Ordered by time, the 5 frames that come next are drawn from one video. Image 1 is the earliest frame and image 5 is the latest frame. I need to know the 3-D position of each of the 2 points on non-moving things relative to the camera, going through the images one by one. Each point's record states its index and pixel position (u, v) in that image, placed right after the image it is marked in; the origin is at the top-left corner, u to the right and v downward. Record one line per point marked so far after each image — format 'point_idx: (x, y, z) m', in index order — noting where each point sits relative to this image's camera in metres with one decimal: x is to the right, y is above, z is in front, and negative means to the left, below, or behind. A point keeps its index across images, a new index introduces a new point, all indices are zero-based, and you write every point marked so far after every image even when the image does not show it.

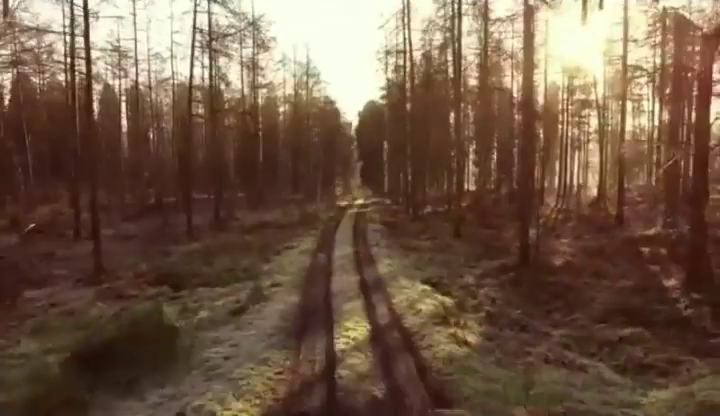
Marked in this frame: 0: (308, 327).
0: (-1.1, -2.3, +9.9) m
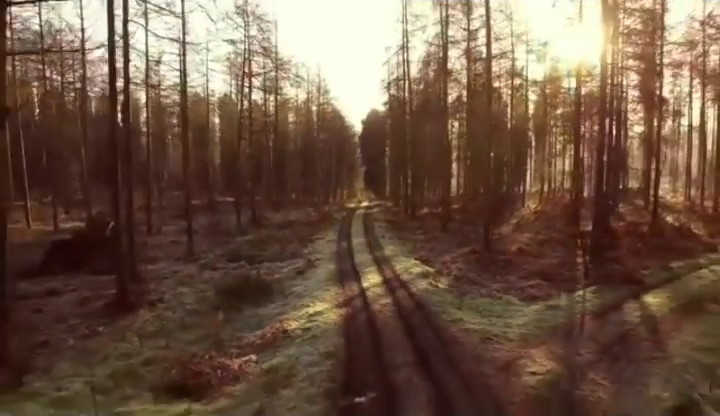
0: (-0.5, -2.3, +16.9) m
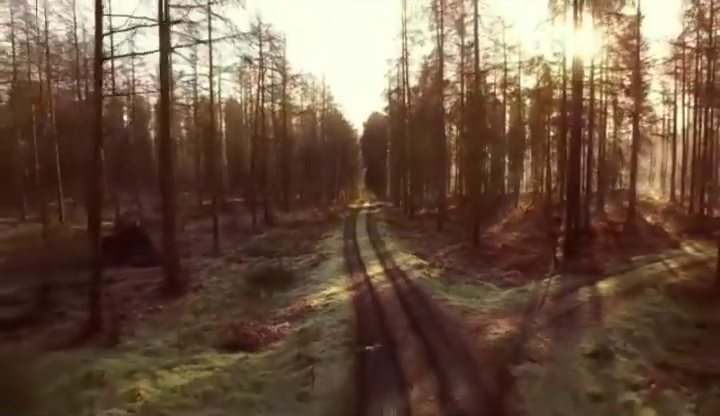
0: (-0.3, -2.4, +20.2) m
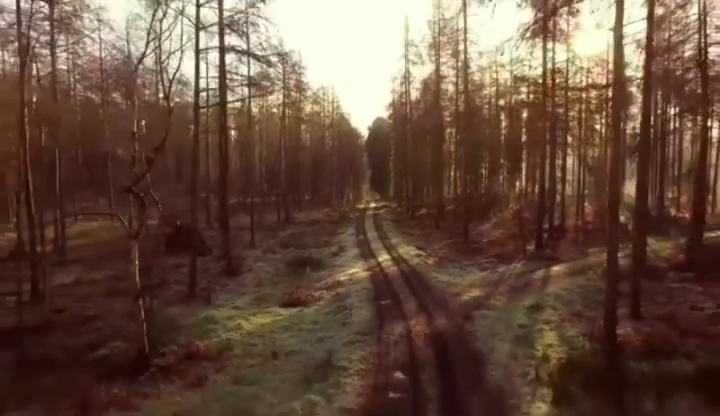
0: (+0.3, -2.5, +26.1) m
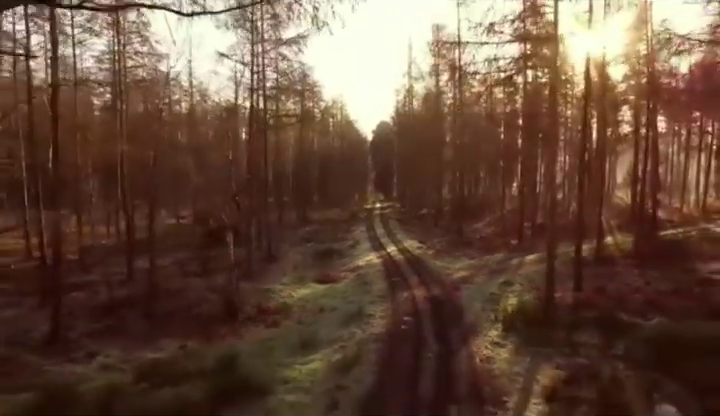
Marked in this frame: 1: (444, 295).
0: (+1.1, -2.6, +32.0) m
1: (+3.3, -3.4, +19.9) m
